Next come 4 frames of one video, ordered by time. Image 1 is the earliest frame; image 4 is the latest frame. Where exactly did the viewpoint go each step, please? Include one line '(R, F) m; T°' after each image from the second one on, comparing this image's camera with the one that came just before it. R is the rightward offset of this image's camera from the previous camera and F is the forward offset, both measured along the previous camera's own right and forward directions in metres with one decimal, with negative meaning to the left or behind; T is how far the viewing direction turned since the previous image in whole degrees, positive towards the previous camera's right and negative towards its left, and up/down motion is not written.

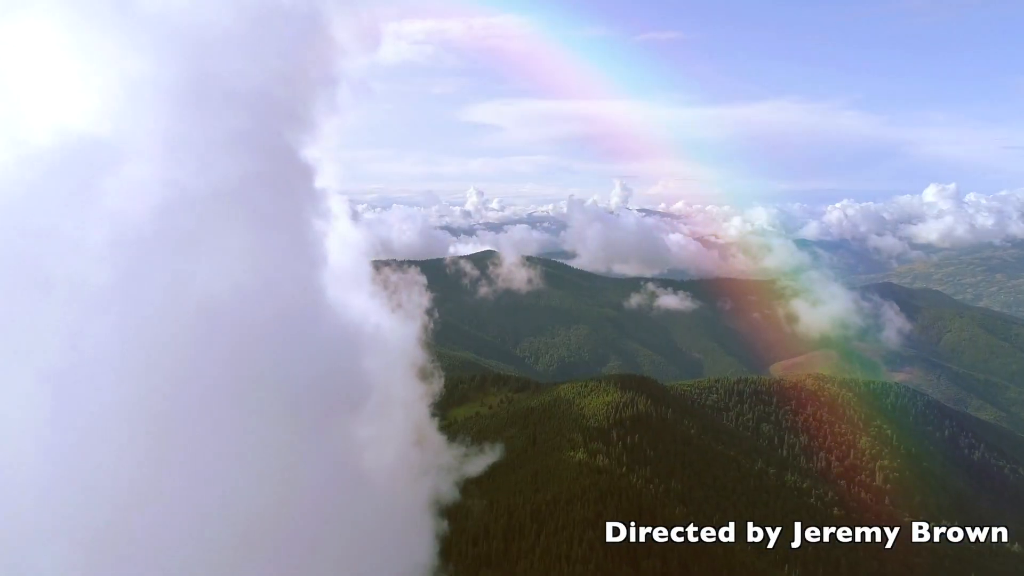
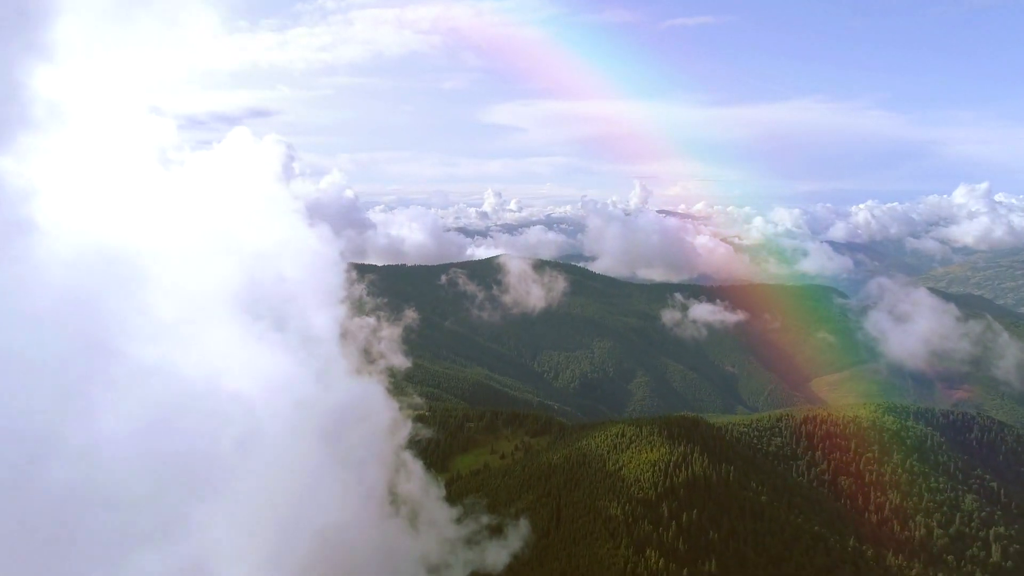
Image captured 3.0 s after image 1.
(0.0, +56.4) m; -2°
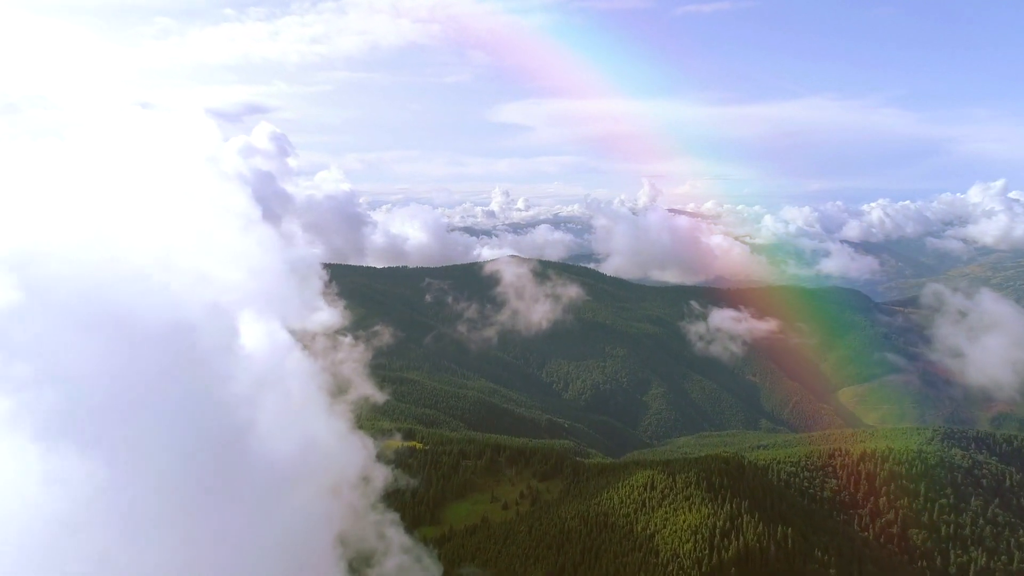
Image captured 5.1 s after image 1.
(+1.2, +40.1) m; -1°
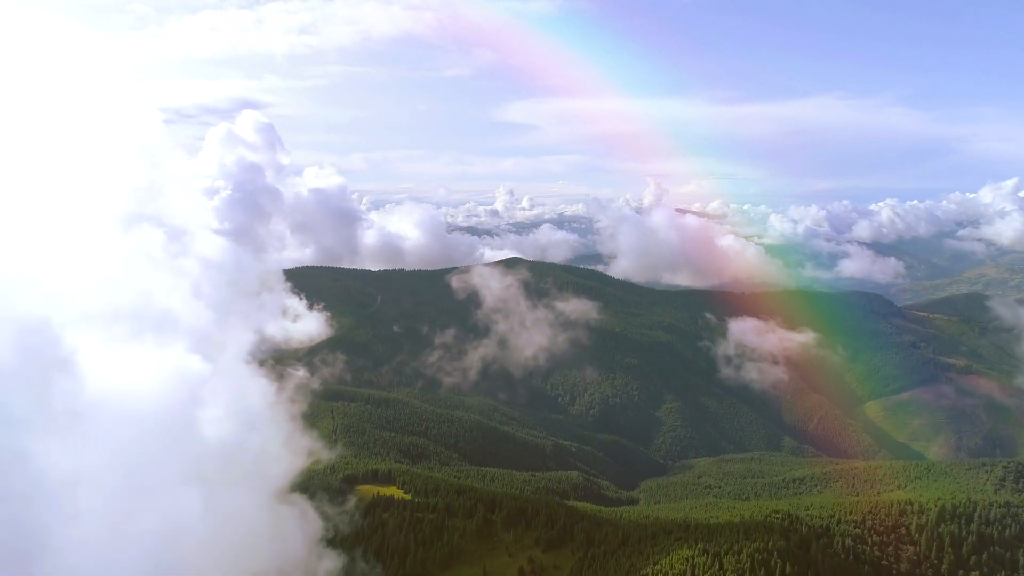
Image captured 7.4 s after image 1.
(+1.9, +42.5) m; 0°
